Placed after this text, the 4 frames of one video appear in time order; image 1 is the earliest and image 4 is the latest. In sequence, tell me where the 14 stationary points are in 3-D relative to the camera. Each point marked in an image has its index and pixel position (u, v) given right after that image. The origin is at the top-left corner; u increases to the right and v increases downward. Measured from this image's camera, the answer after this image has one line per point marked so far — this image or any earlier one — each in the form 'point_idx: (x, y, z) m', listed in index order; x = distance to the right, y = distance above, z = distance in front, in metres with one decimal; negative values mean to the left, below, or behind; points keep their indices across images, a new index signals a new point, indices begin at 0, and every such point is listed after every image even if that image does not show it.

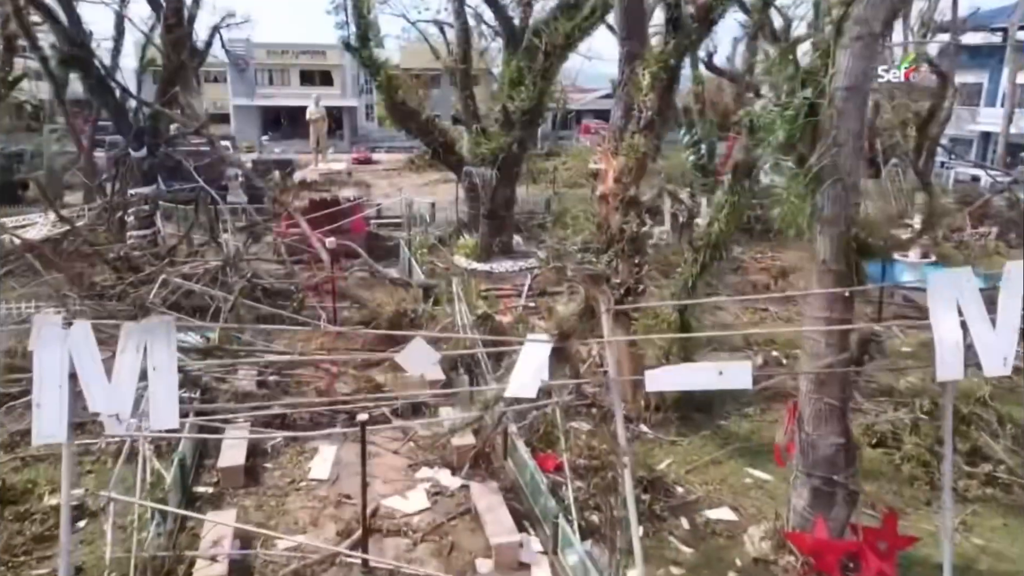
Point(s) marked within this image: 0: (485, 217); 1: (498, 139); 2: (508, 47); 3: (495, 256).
0: (-0.4, +1.1, +11.8) m
1: (-0.2, +2.2, +11.2) m
2: (0.0, +3.8, +11.8) m
3: (-0.2, +0.5, +11.9) m
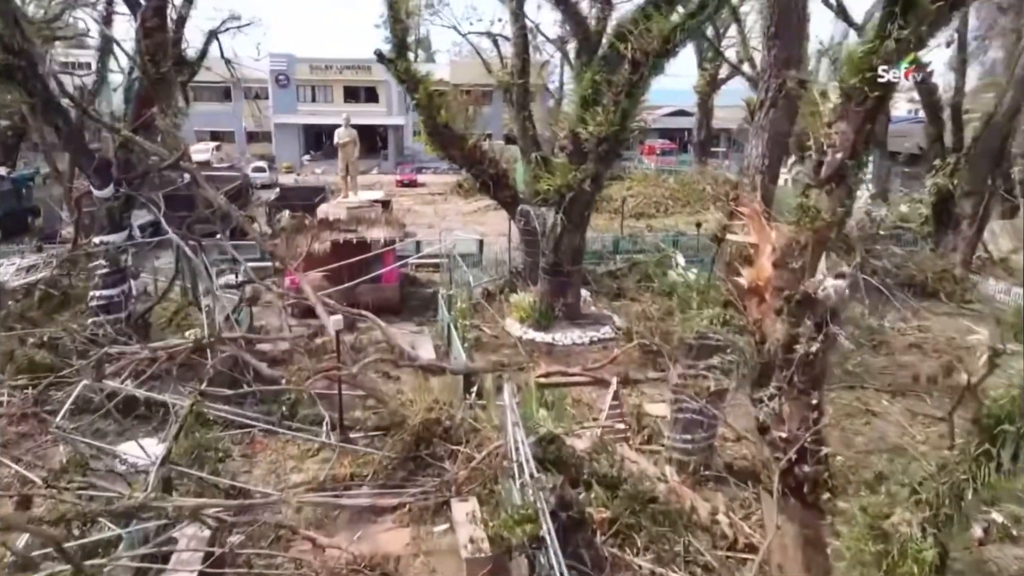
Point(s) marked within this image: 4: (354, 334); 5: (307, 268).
0: (+0.4, +0.2, +9.2) m
1: (+0.6, +1.3, +8.6) m
2: (+0.8, +2.9, +9.2) m
3: (+0.6, -0.4, +9.3) m
4: (-1.7, -0.5, +8.3) m
5: (-3.0, +0.3, +11.1) m
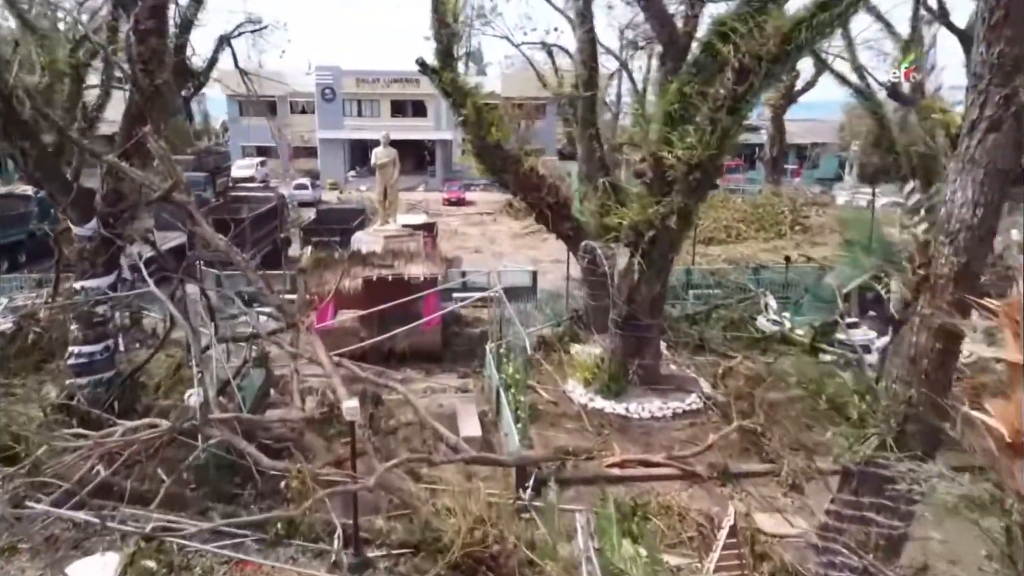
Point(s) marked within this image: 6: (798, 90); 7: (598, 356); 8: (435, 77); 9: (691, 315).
0: (+1.1, -0.4, +7.6) m
1: (+1.2, +0.7, +6.9) m
2: (+1.5, +2.3, +7.5) m
3: (+1.2, -1.0, +7.6) m
4: (-1.2, -1.0, +6.8) m
5: (-2.3, -0.3, +9.6) m
6: (+7.6, +5.2, +19.9) m
7: (+0.9, -0.7, +7.9) m
8: (-0.9, +2.4, +8.4) m
9: (+2.4, -0.4, +10.2) m
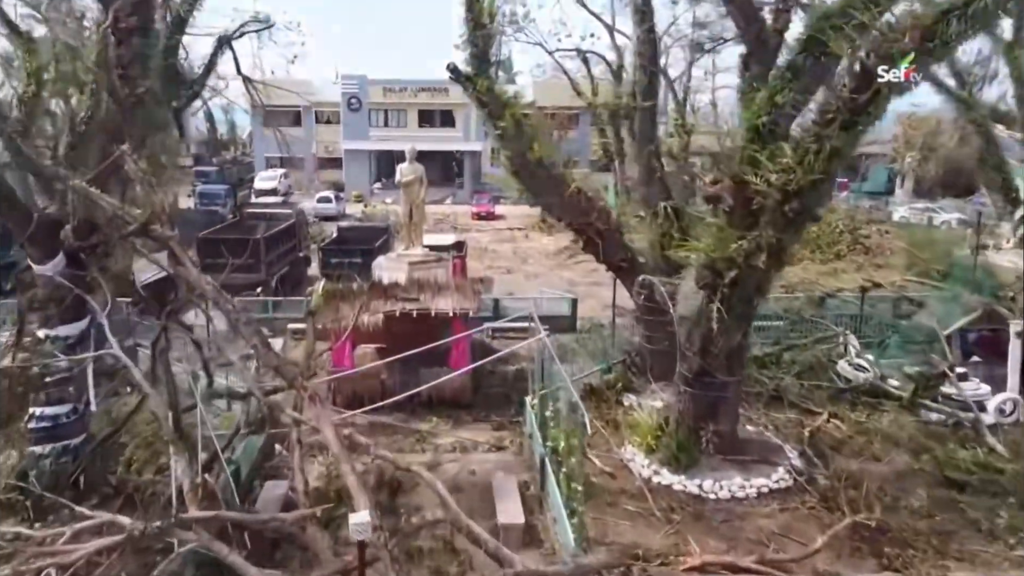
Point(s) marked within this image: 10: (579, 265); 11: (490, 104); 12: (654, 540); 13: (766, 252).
0: (+1.5, -0.8, +6.3) m
1: (+1.6, +0.3, +5.7) m
2: (+1.9, +1.9, +6.2) m
3: (+1.6, -1.4, +6.3) m
4: (-0.8, -1.4, +5.5) m
5: (-1.8, -0.7, +8.4) m
6: (+8.4, +4.7, +18.4) m
7: (+1.3, -1.1, +6.6) m
8: (-0.4, +1.9, +7.2) m
9: (+2.9, -0.8, +8.9) m
10: (+1.5, +0.5, +16.7) m
11: (-0.2, +1.8, +7.1) m
12: (+1.0, -1.8, +5.3) m
13: (+1.9, +0.3, +5.6) m
